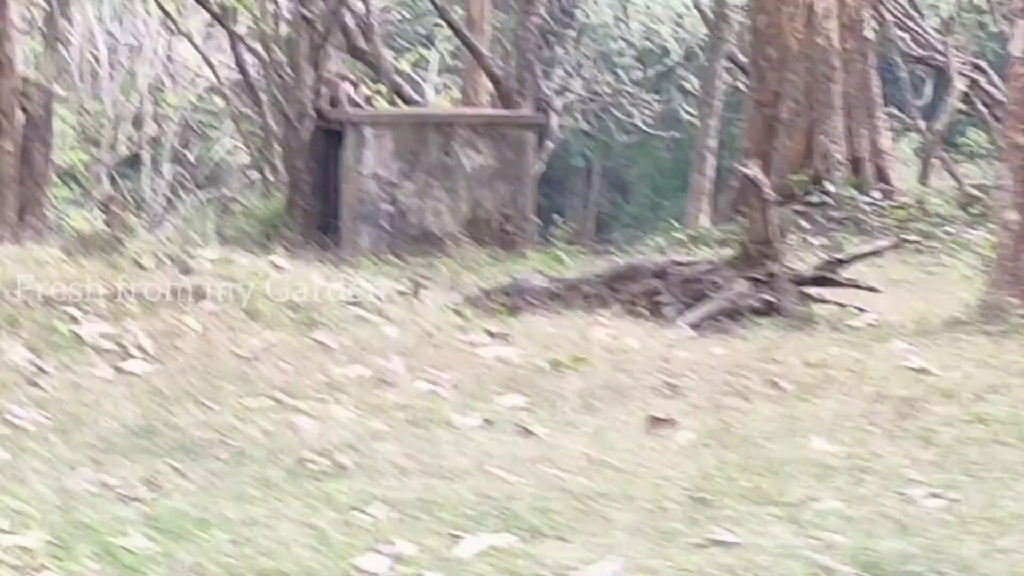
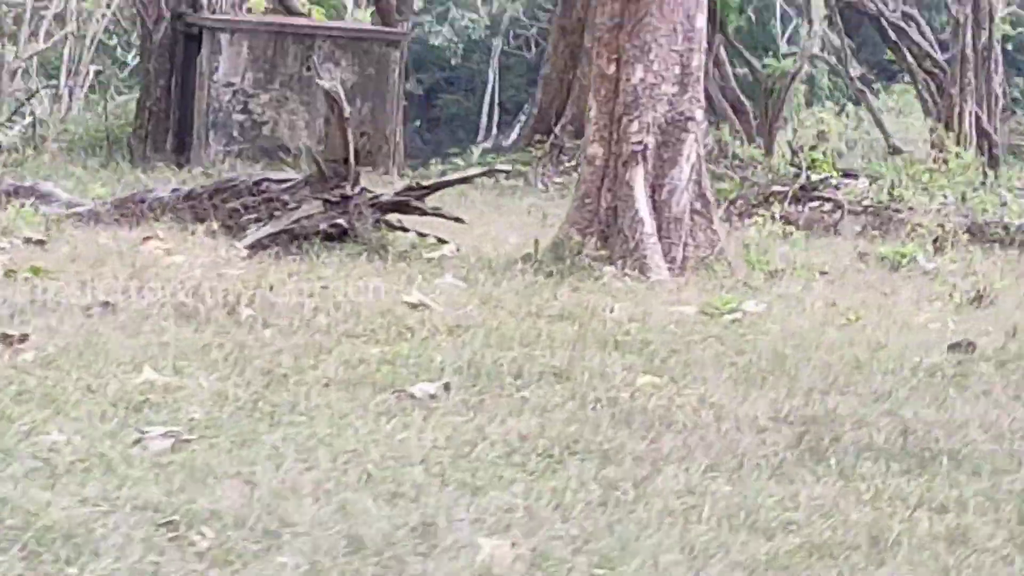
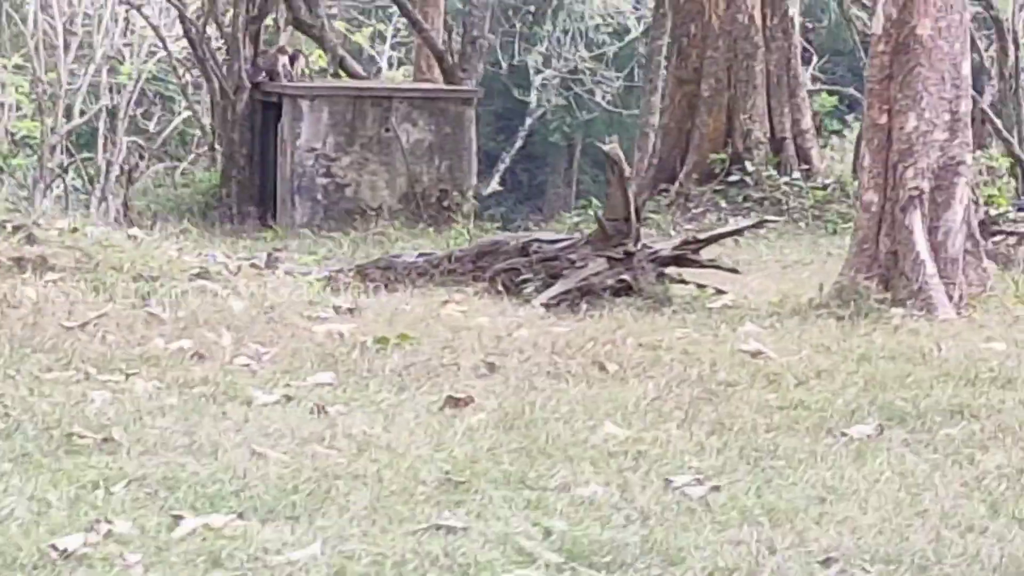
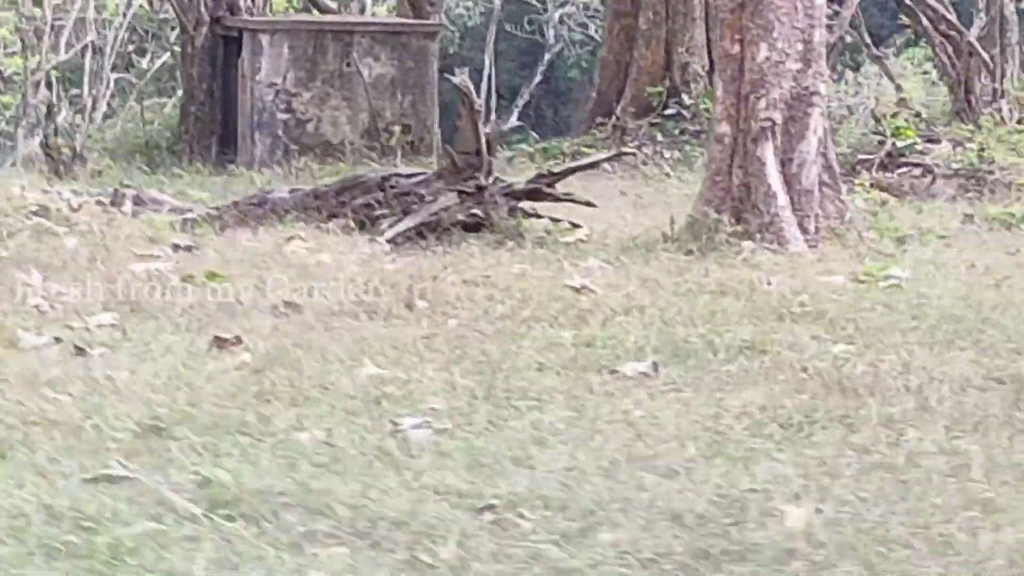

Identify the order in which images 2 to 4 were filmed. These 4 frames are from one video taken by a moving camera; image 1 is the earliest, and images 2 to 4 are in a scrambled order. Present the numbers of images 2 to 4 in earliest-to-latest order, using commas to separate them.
3, 4, 2
